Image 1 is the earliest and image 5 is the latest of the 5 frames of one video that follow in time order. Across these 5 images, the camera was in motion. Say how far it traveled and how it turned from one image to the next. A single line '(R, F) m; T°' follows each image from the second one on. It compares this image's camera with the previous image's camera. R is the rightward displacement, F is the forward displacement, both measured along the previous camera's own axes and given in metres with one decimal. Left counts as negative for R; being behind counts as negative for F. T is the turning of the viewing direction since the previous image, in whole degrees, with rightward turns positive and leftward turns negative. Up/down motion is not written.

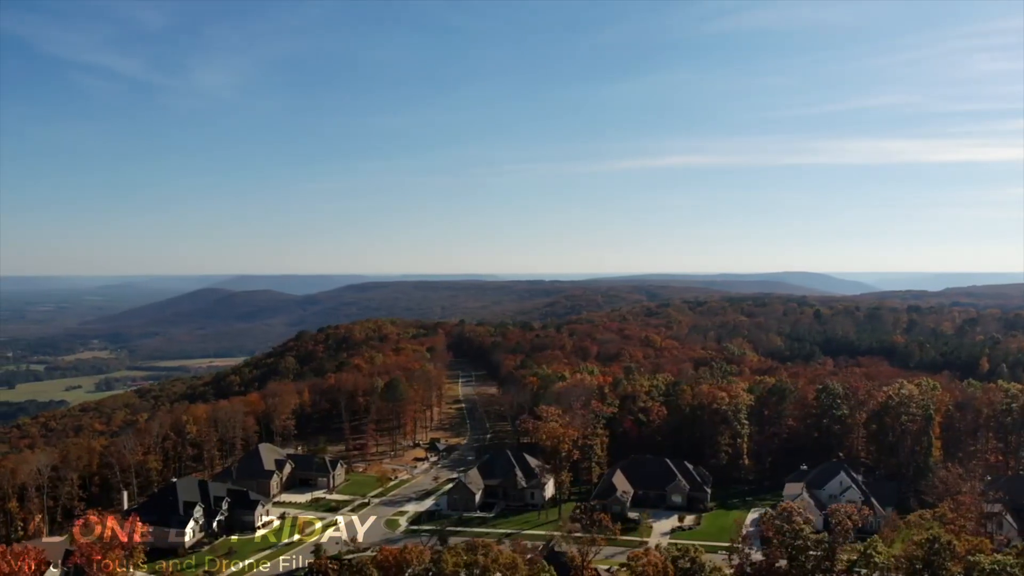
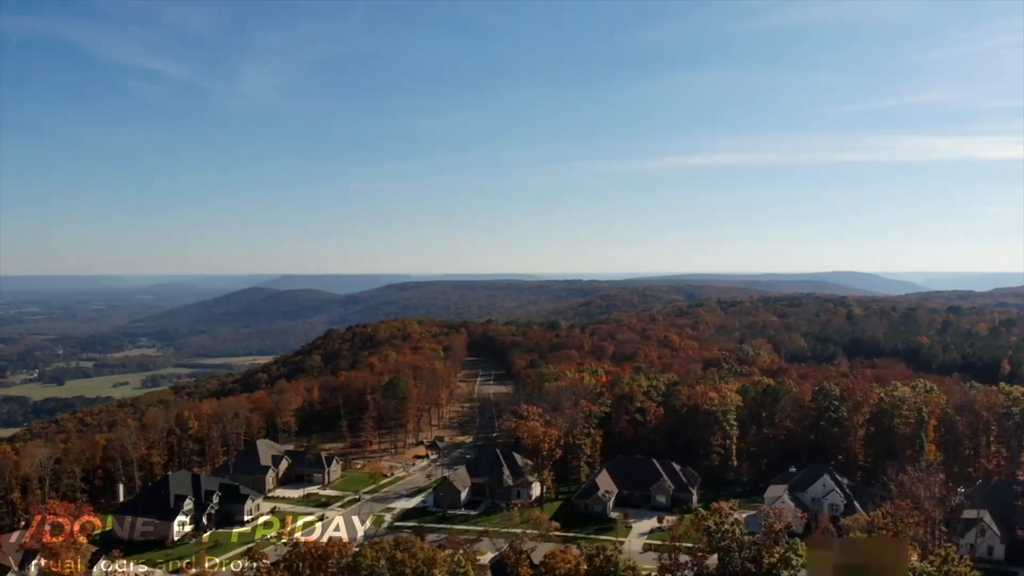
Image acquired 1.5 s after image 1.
(+2.5, 0.0) m; -3°
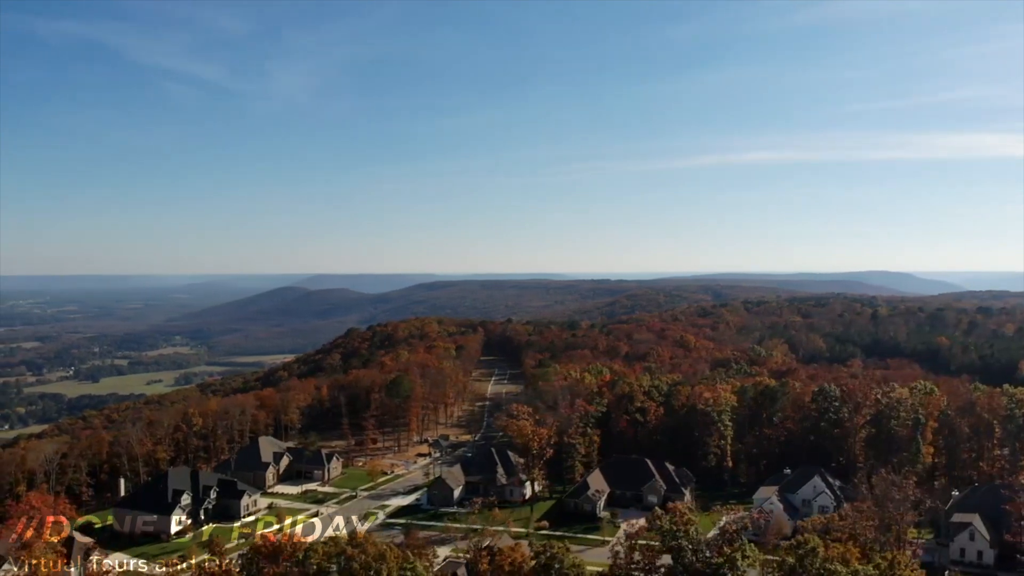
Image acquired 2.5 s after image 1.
(+1.6, -0.1) m; -2°
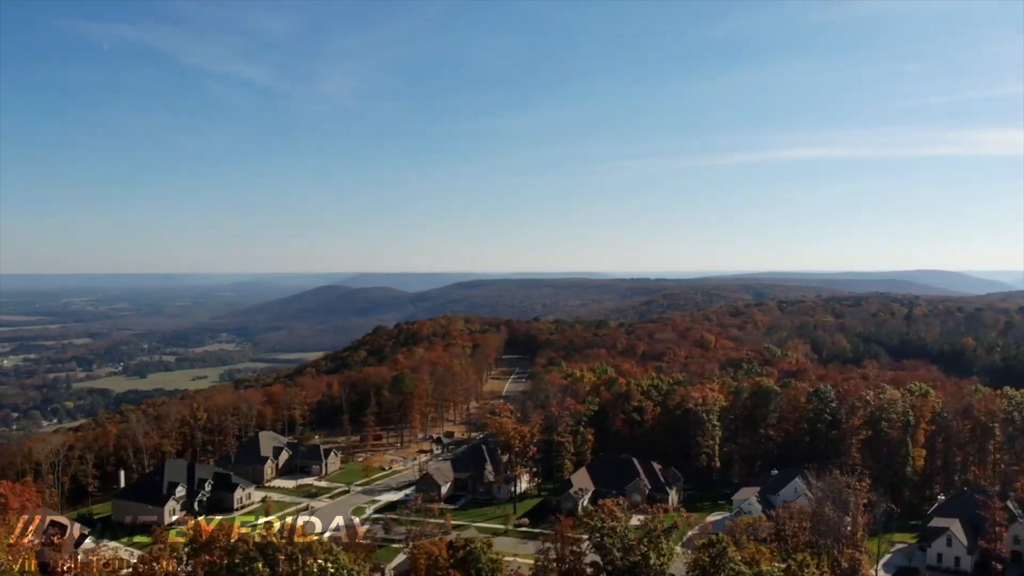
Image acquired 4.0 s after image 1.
(+2.4, -0.1) m; -3°
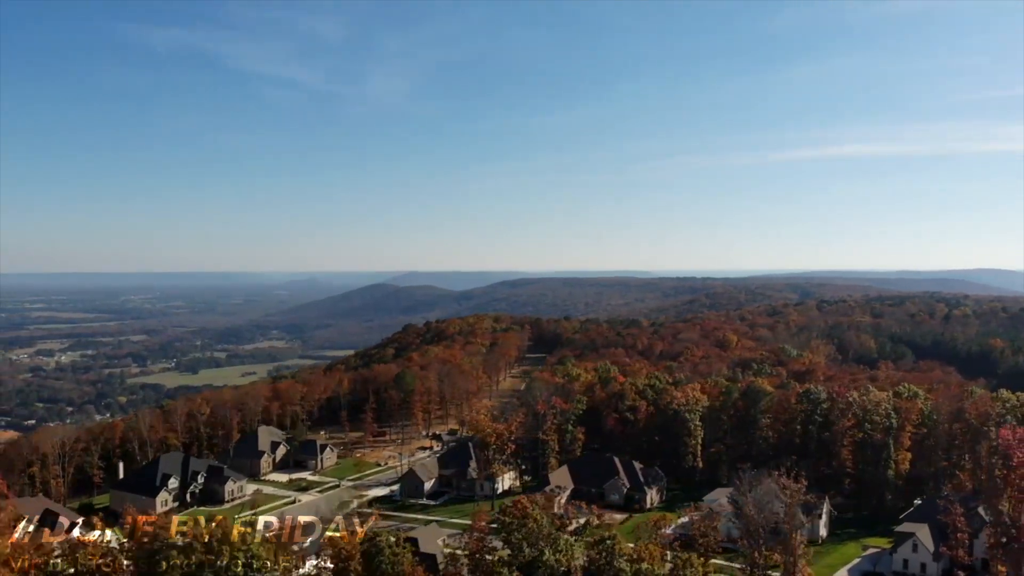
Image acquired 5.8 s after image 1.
(+2.9, -0.1) m; -3°
